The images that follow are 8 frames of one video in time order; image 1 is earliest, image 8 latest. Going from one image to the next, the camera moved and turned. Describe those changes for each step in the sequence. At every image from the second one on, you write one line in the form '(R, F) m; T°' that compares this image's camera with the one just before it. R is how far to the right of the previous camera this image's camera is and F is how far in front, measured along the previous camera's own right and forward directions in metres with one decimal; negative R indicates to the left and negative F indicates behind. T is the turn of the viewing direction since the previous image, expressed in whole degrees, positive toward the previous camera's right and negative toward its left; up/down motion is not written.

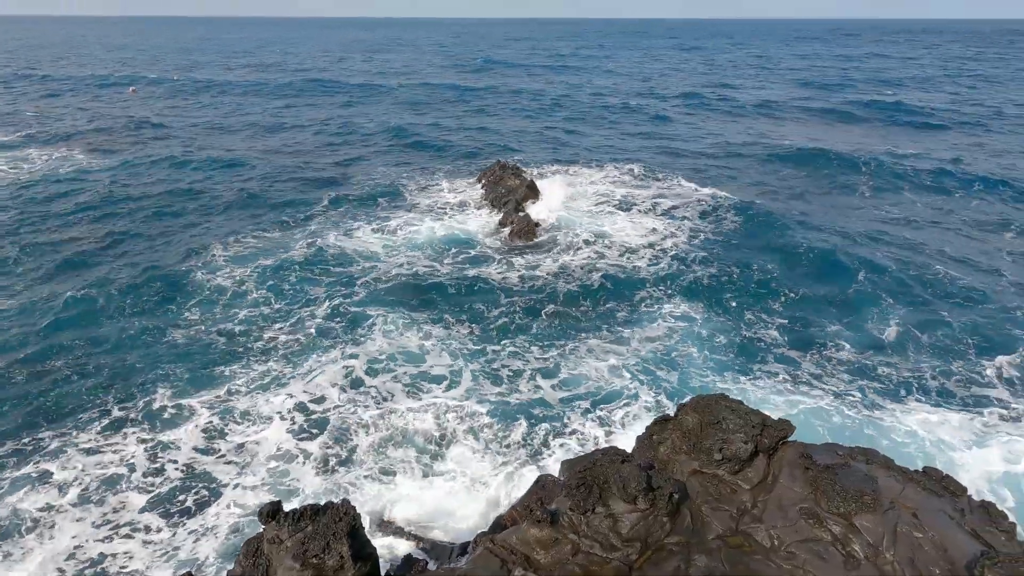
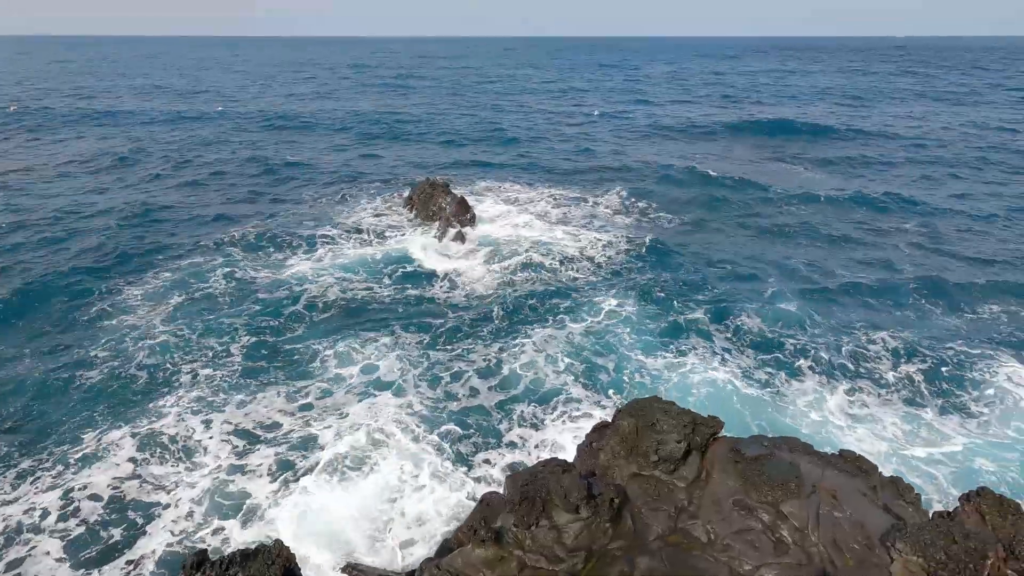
(+0.4, -0.1) m; +6°
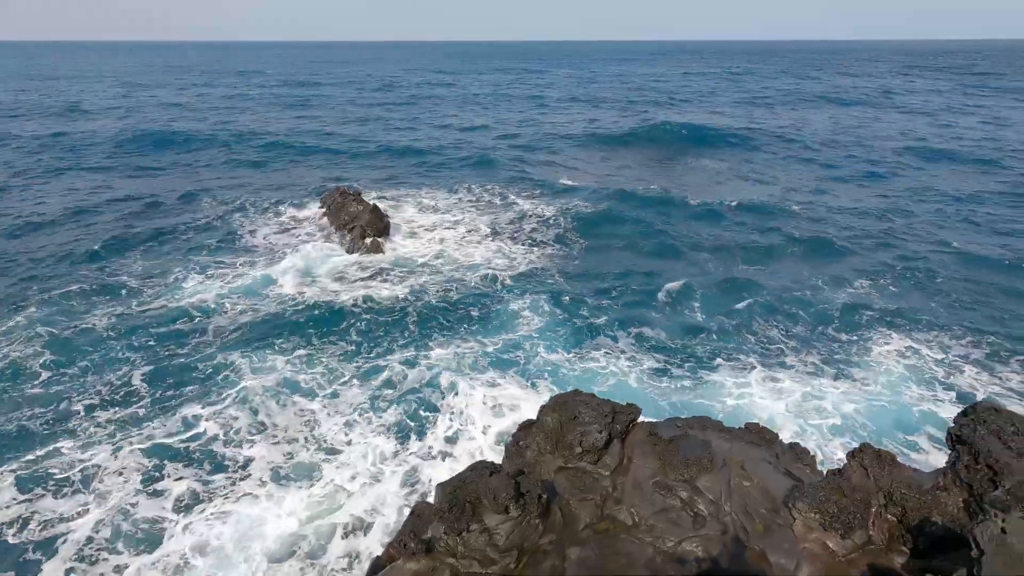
(+0.3, 0.0) m; +8°
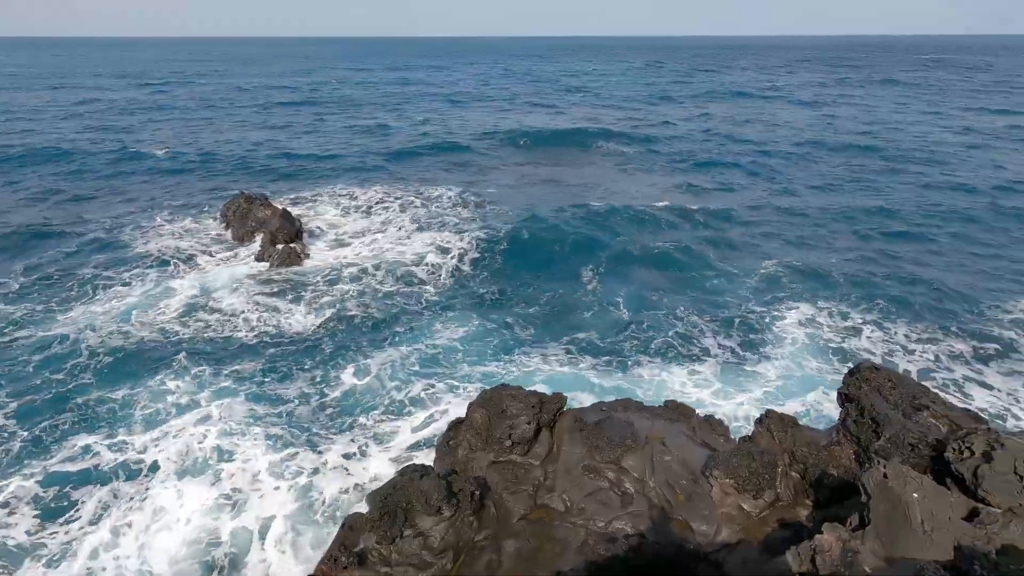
(+0.2, 0.0) m; +8°
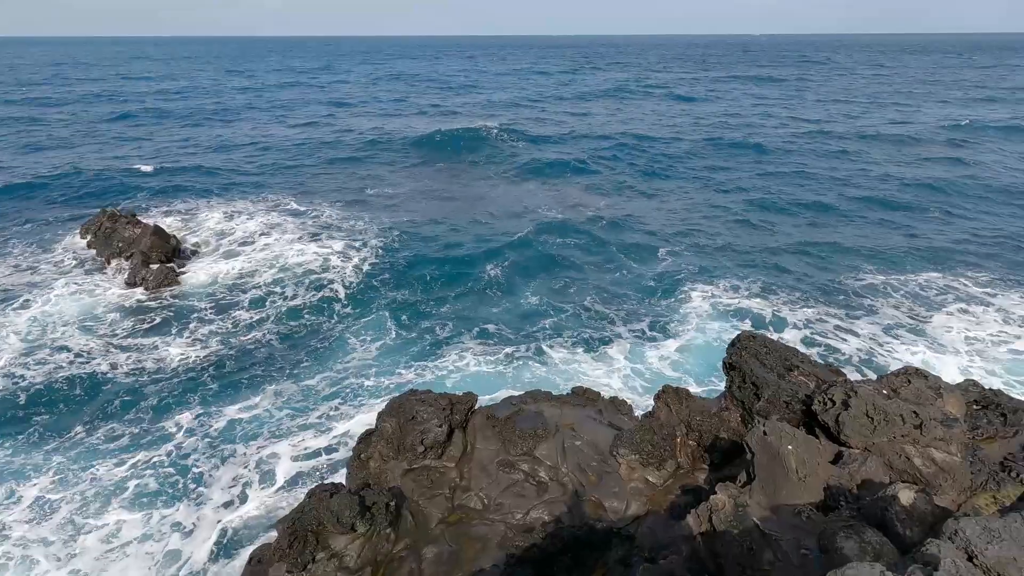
(+0.3, 0.0) m; +10°
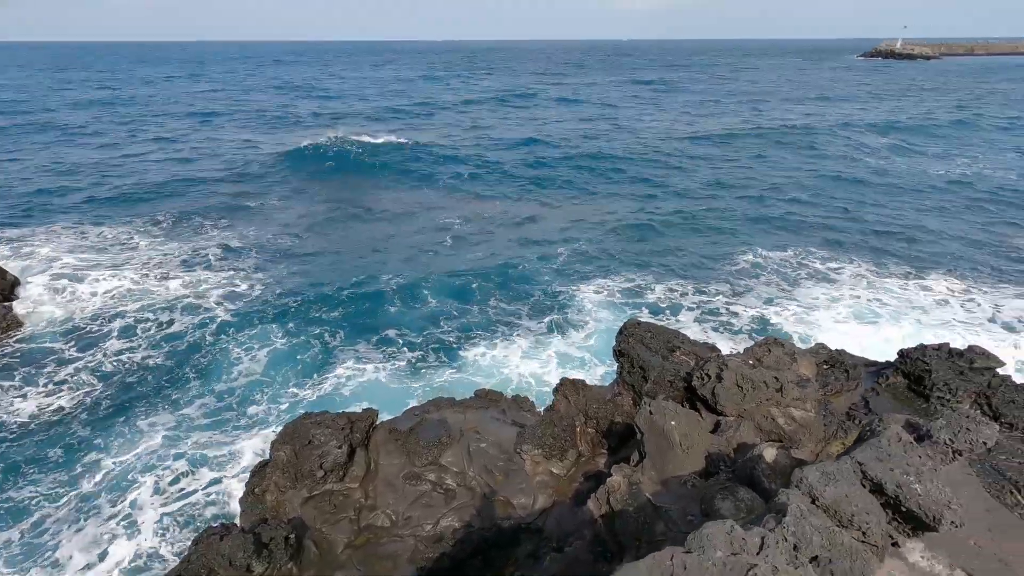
(+0.4, -0.1) m; +10°
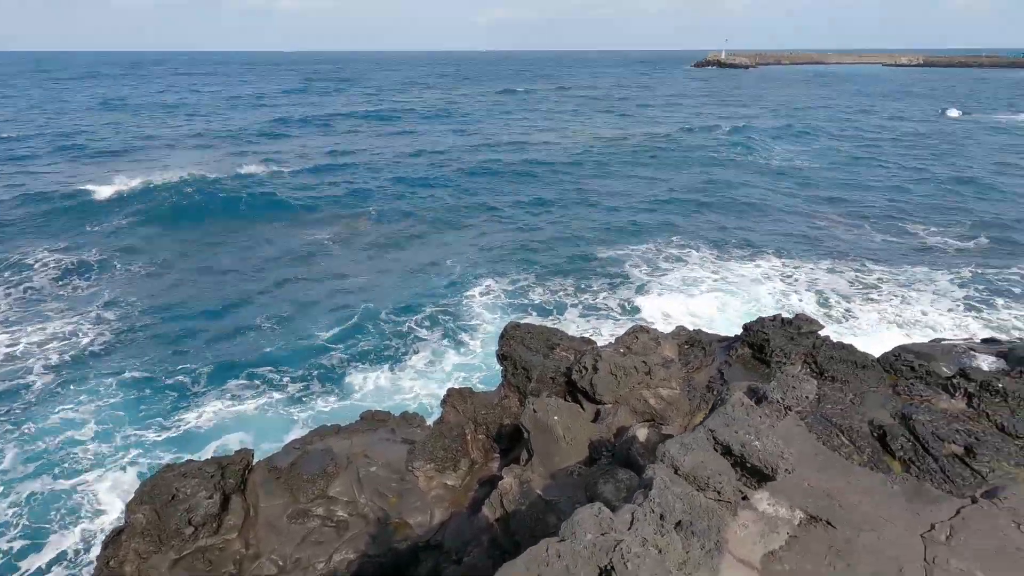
(+0.3, -0.1) m; +12°
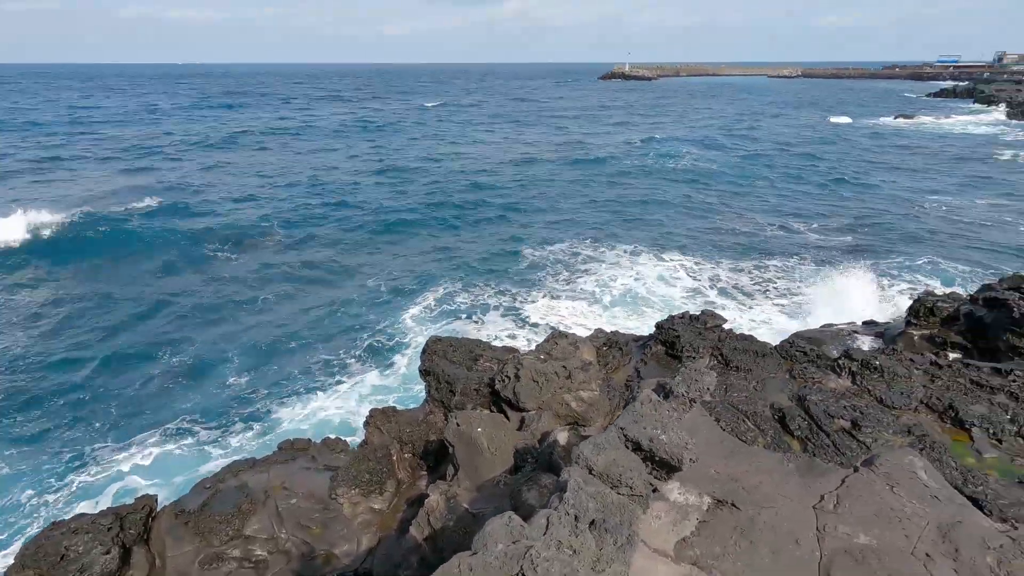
(+0.3, -0.1) m; +8°
